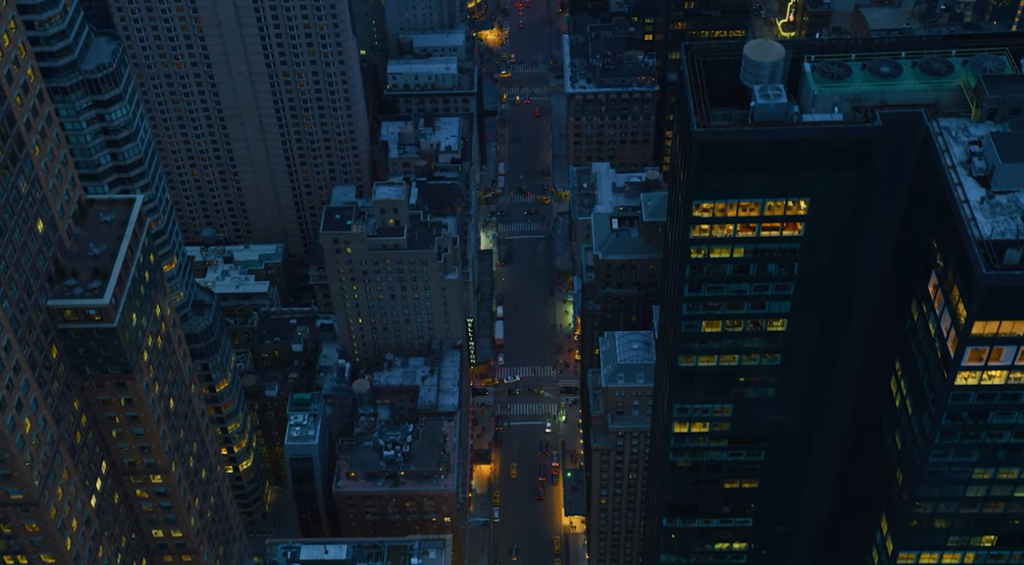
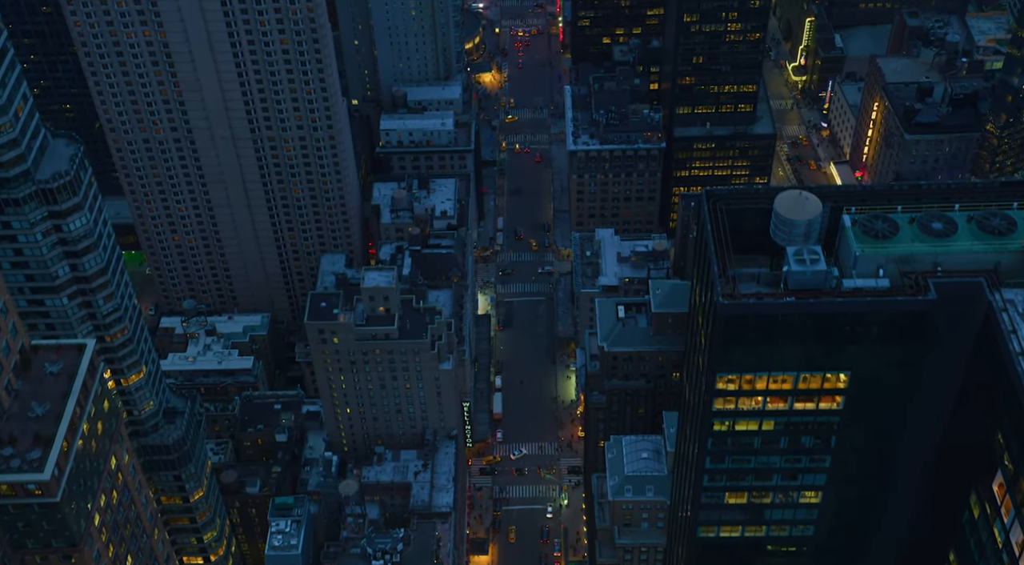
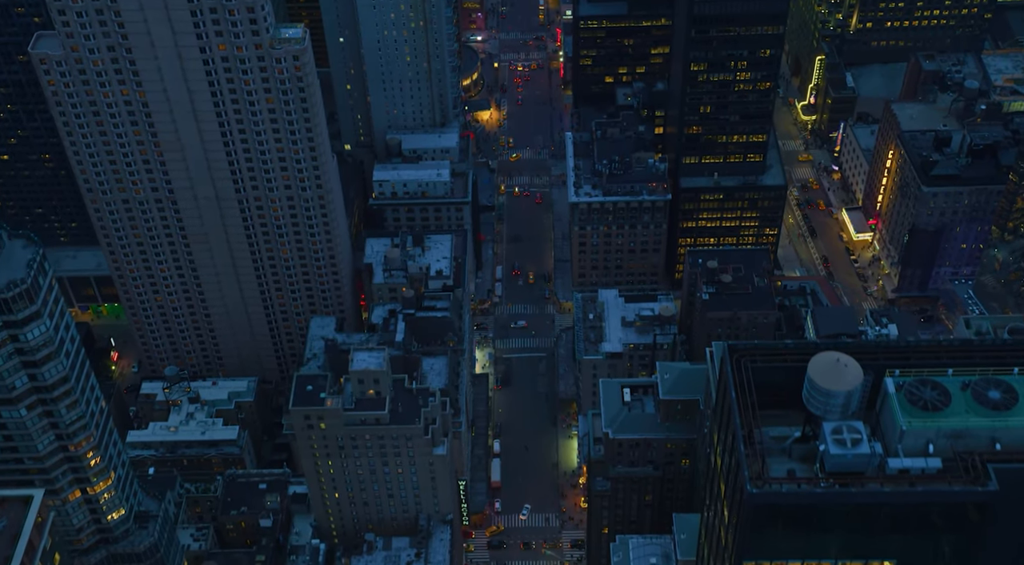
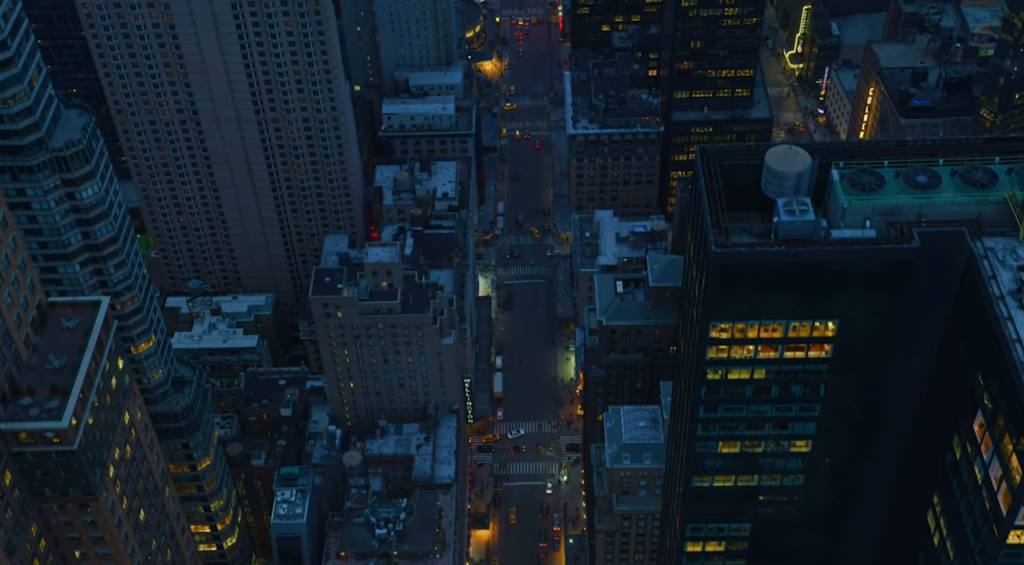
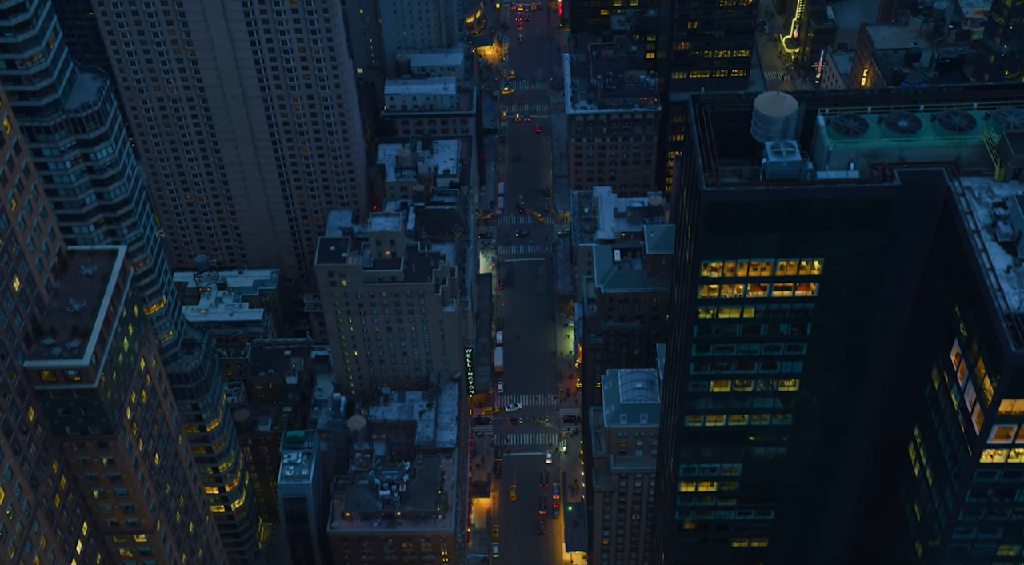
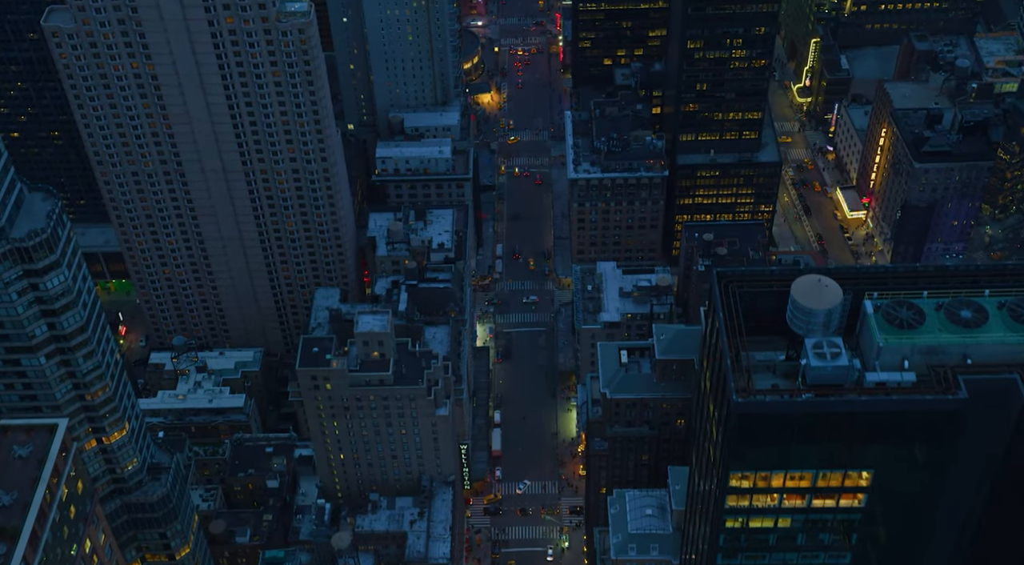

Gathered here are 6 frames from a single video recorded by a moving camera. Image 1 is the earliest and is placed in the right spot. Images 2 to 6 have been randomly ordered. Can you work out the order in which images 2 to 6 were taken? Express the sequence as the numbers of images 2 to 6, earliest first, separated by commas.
5, 4, 2, 6, 3
